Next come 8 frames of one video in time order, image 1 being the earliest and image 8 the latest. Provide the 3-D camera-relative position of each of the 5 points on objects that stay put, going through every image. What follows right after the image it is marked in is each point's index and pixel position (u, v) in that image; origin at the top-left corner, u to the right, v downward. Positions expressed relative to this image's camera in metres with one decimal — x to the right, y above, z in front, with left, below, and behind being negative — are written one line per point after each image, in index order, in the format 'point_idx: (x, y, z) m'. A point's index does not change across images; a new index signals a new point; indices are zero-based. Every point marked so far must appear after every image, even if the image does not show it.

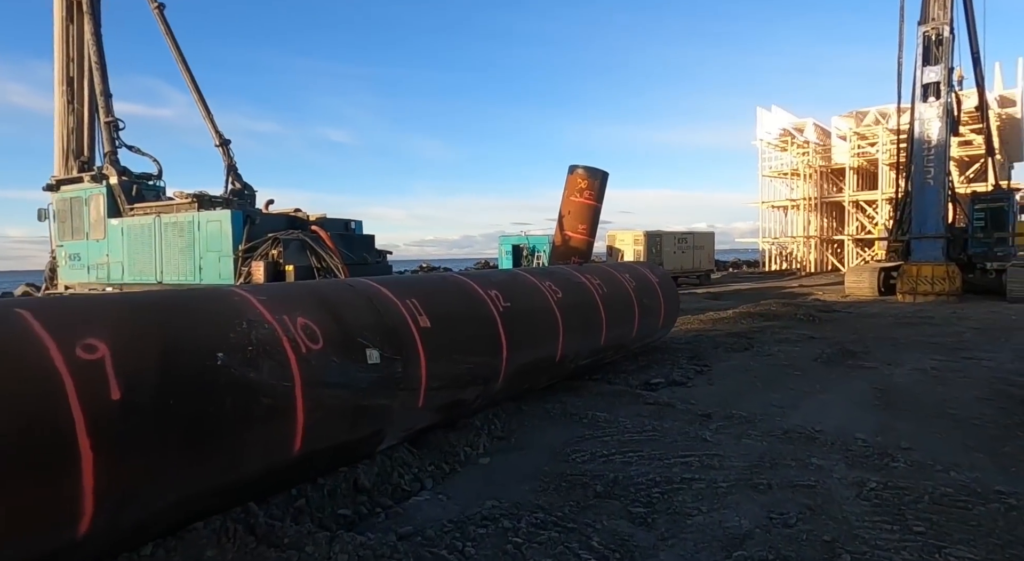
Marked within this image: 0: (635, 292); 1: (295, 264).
0: (+1.6, -0.1, +7.8) m
1: (-3.1, +0.2, +8.8) m
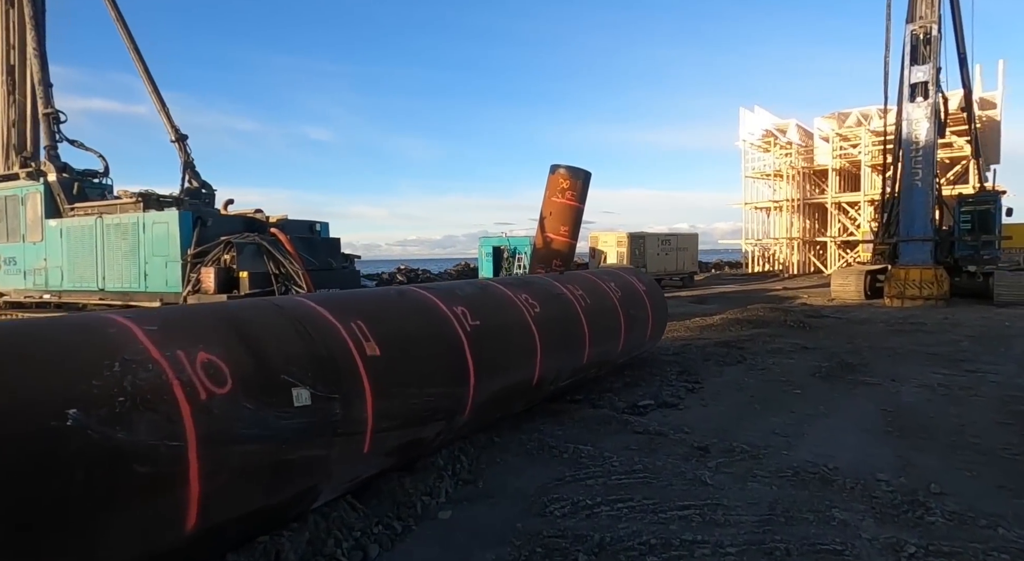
0: (+1.3, -0.2, +7.1) m
1: (-3.4, +0.1, +8.0) m
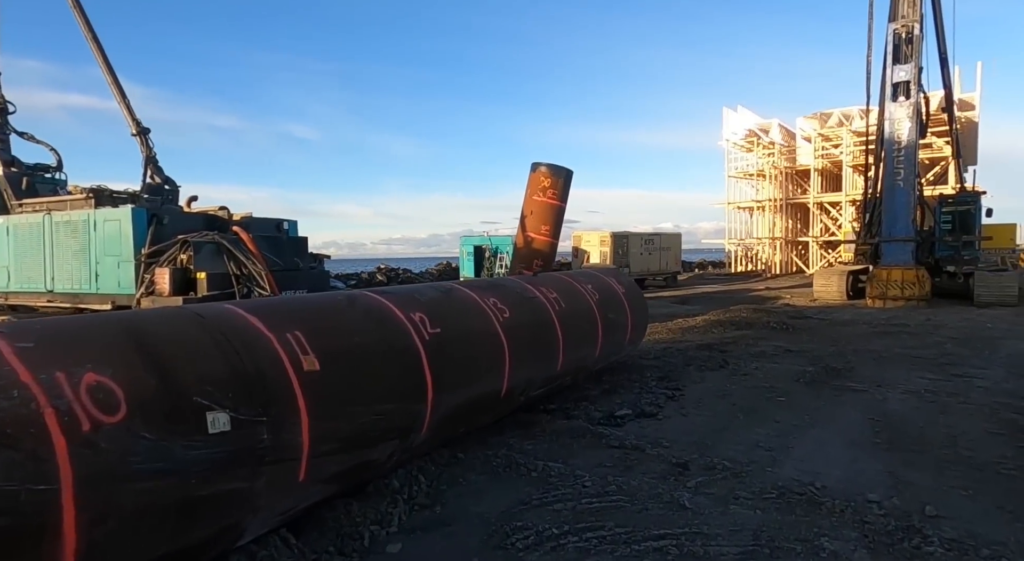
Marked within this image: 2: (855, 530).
0: (+1.0, -0.3, +6.8) m
1: (-3.8, +0.1, +7.6) m
2: (+1.8, -1.3, +3.3) m
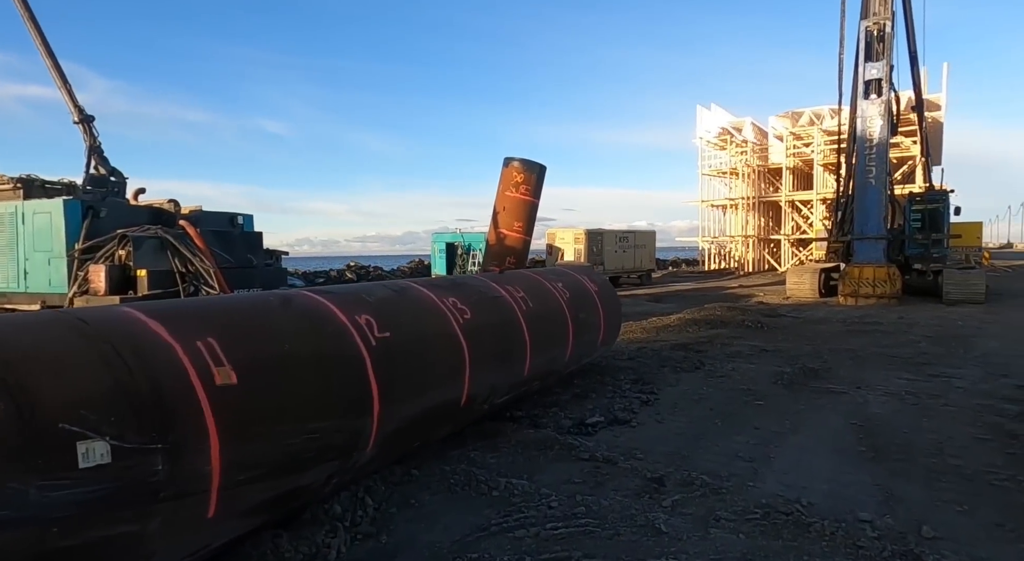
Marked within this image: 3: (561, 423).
0: (+0.6, -0.2, +6.4) m
1: (-4.2, +0.1, +7.0) m
2: (+1.6, -1.3, +2.9) m
3: (+0.4, -1.2, +5.3) m
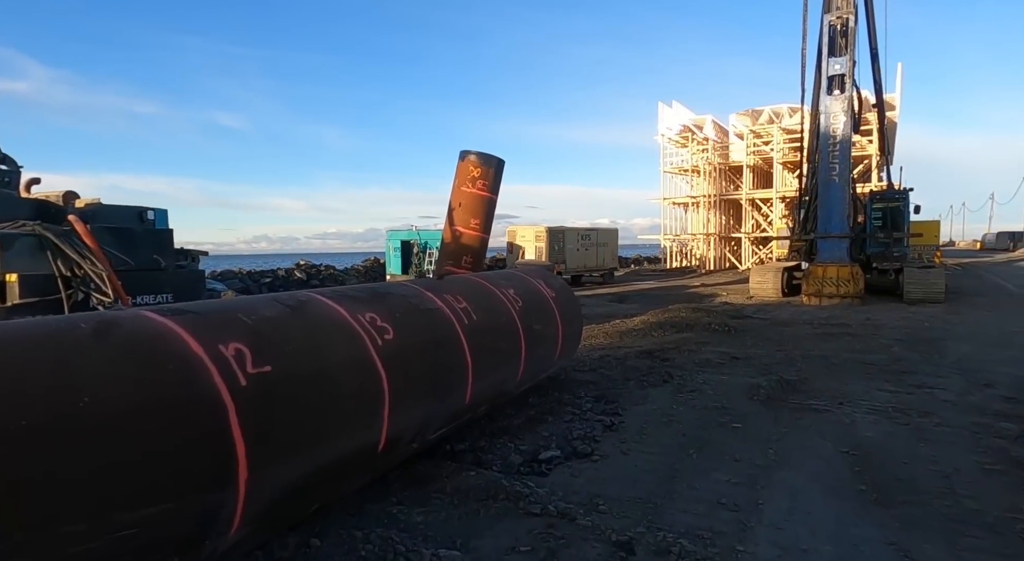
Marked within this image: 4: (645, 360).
0: (+0.1, -0.3, +5.5) m
1: (-4.7, +0.1, +5.9) m
2: (+1.3, -1.4, +2.1) m
3: (0.0, -1.3, +4.4) m
4: (+1.9, -1.1, +8.7) m
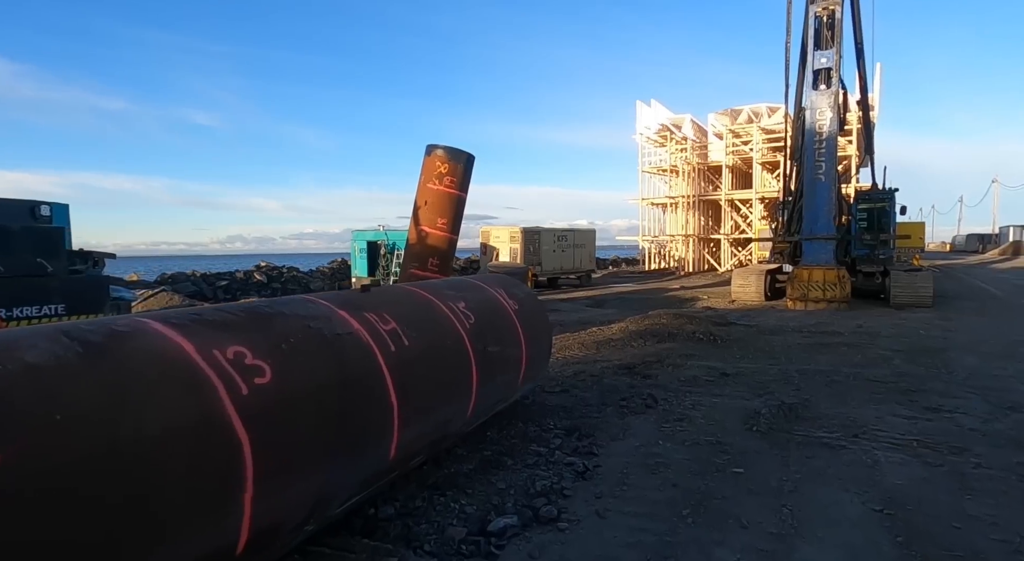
0: (-0.3, -0.4, +4.5) m
1: (-5.1, 0.0, +4.6) m
2: (+1.1, -1.5, +1.1) m
3: (-0.4, -1.4, +3.3) m
4: (+1.4, -1.2, +7.7) m
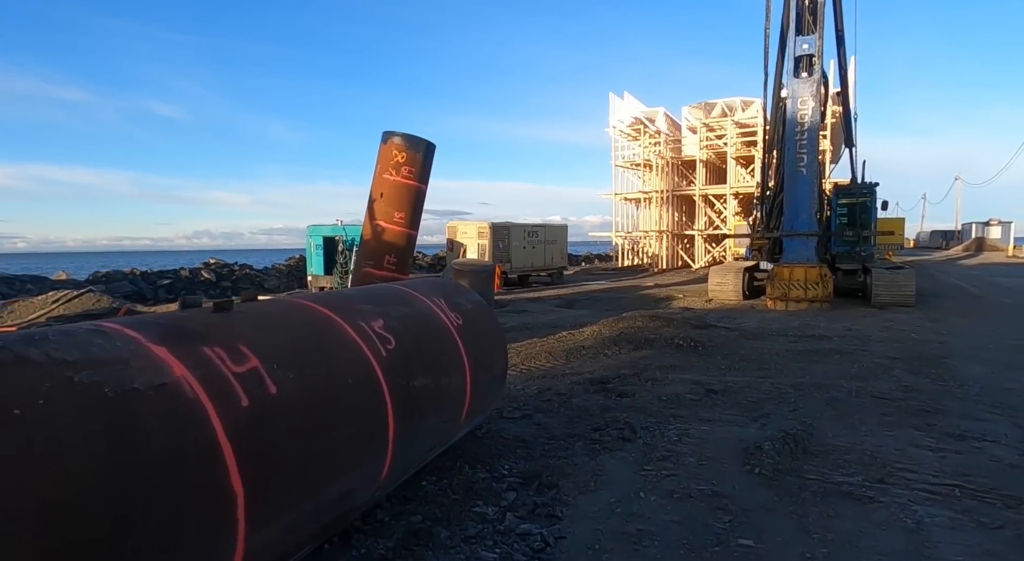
0: (-0.6, -0.4, +3.3) m
1: (-5.4, -0.1, +3.2) m
2: (+0.8, -1.6, 0.0) m
3: (-0.7, -1.4, +2.2) m
4: (+0.9, -1.2, +6.6) m
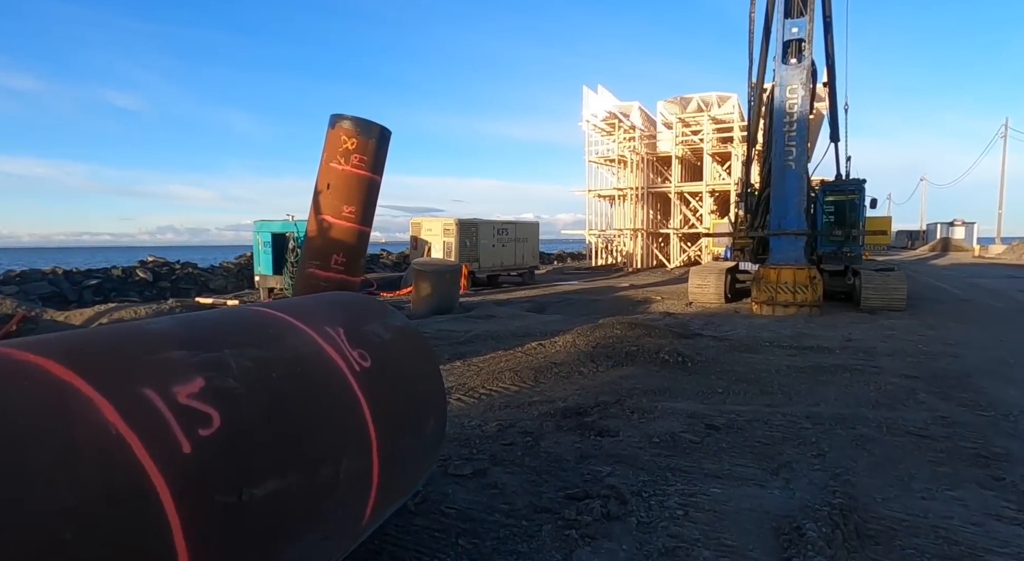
0: (-0.9, -0.5, +1.8) m
1: (-5.7, -0.2, +1.5) m
2: (+0.7, -1.7, -1.4) m
3: (-0.9, -1.5, +0.7) m
4: (+0.5, -1.3, +5.2) m
